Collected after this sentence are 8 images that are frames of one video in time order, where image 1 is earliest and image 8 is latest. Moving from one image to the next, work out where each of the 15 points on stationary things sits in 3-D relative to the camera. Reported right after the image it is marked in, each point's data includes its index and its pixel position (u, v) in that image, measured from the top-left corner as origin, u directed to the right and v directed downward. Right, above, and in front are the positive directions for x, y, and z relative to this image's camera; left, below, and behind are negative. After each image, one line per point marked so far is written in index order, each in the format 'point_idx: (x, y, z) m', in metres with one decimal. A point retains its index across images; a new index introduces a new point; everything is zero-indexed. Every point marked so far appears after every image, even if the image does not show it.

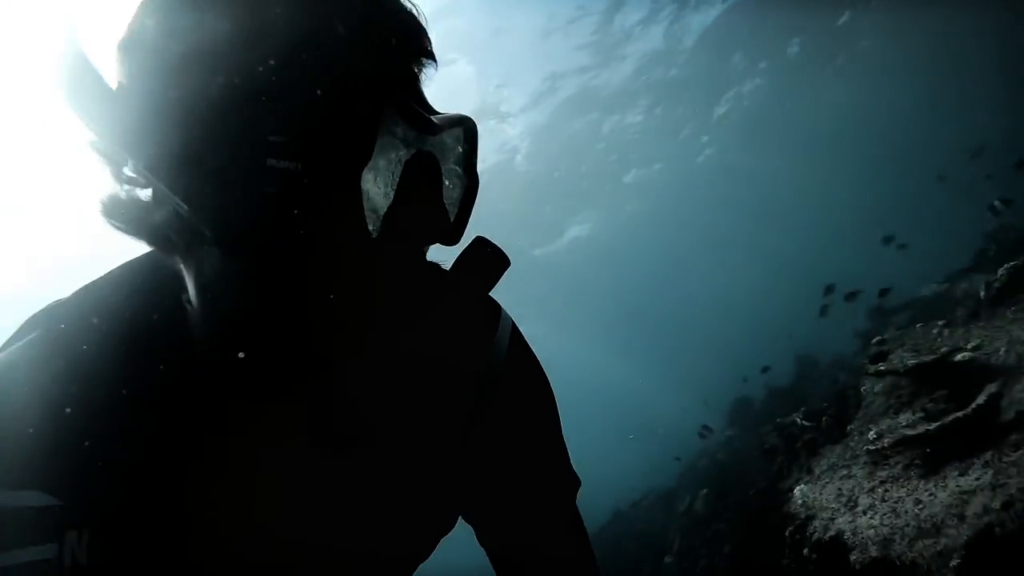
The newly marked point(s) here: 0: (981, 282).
0: (+4.9, +0.1, +8.5) m
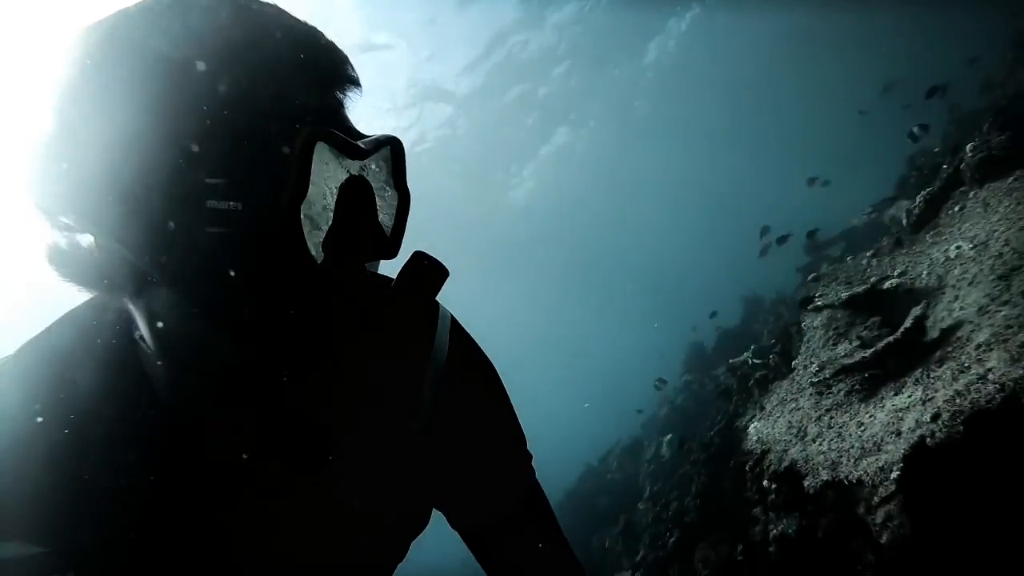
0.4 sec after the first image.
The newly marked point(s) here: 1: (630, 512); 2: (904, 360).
0: (+4.4, +0.9, +8.7) m
1: (+1.9, -3.7, +12.9) m
2: (+2.1, -0.4, +4.2) m
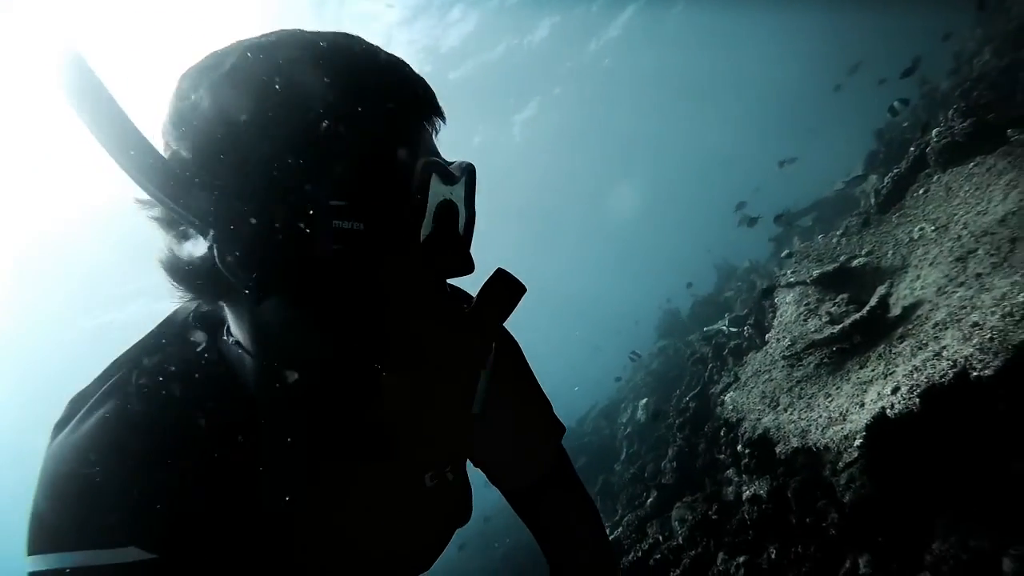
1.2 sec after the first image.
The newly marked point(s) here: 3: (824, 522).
0: (+4.3, +1.2, +9.0) m
1: (+1.6, -3.2, +13.4) m
2: (+2.1, -0.3, +4.5) m
3: (+1.6, -1.2, +3.9) m
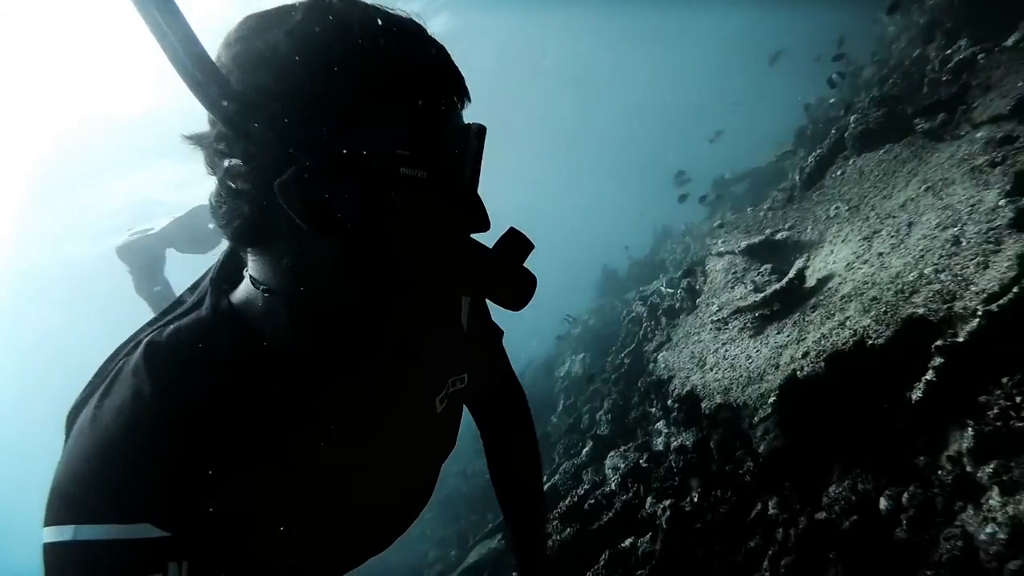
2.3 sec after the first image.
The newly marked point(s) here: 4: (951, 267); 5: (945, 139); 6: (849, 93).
0: (+3.6, +1.6, +9.6) m
1: (+0.6, -2.5, +14.0) m
2: (+1.8, -0.1, +5.0) m
3: (+1.3, -1.1, +4.4) m
4: (+2.1, +0.1, +3.7) m
5: (+2.8, +0.9, +4.9) m
6: (+5.0, +2.9, +11.3) m
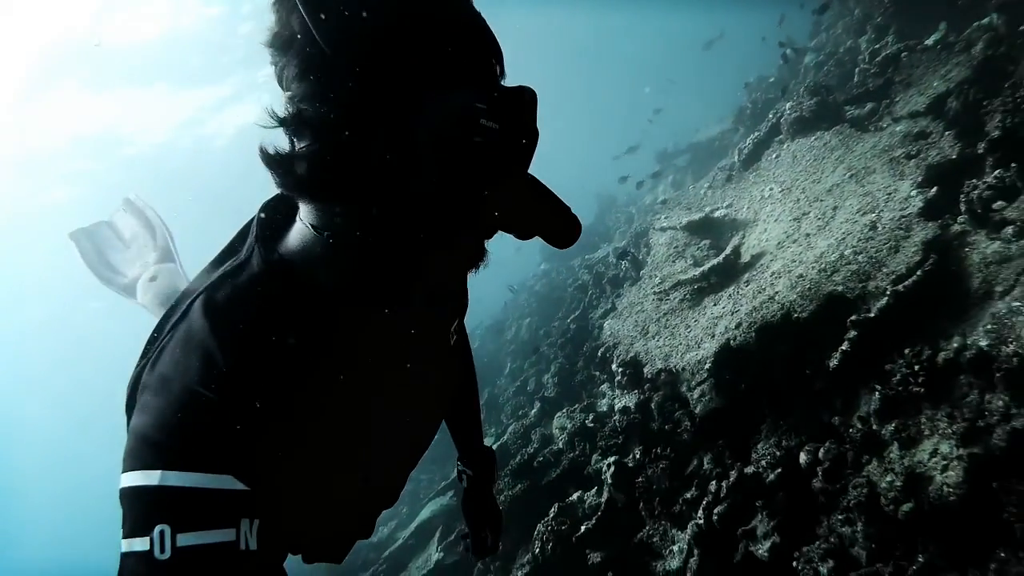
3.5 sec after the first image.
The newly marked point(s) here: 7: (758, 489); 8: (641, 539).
0: (+3.0, +2.0, +10.0) m
1: (-0.4, -1.8, +14.5) m
2: (+1.5, +0.1, +5.5) m
3: (+1.1, -0.9, +4.9) m
4: (+1.9, +0.2, +4.1) m
5: (+2.5, +1.1, +5.4) m
6: (+4.2, +3.4, +11.8) m
7: (+1.3, -1.1, +4.1) m
8: (+0.8, -1.6, +4.8) m
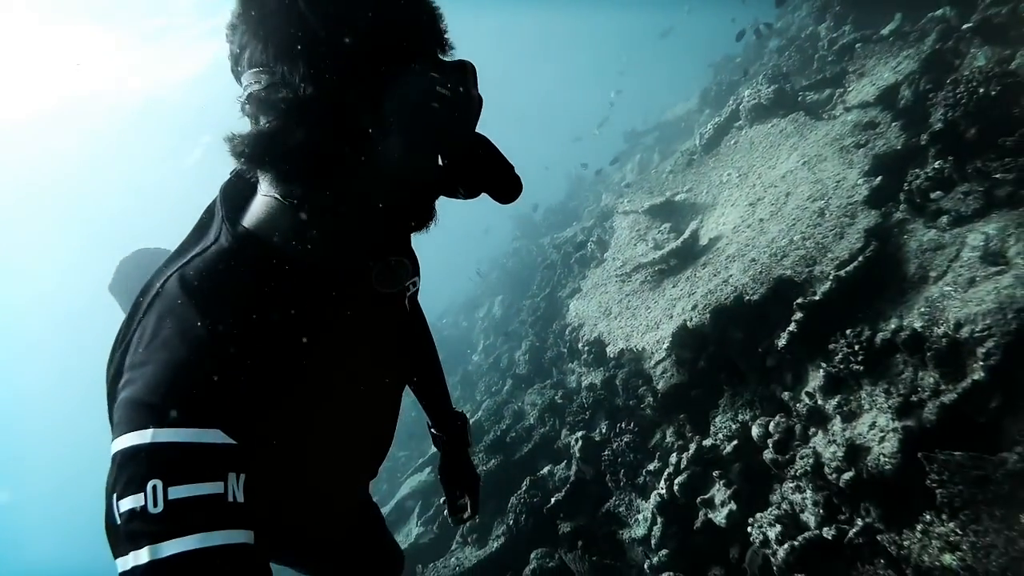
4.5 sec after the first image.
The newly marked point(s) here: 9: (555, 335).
0: (+2.6, +2.3, +10.3) m
1: (-0.9, -1.4, +14.7) m
2: (+1.3, +0.2, +5.7) m
3: (+0.9, -0.8, +5.2) m
4: (+1.7, +0.3, +4.4) m
5: (+2.3, +1.3, +5.6) m
6: (+3.8, +3.8, +12.1) m
7: (+1.2, -1.0, +4.4) m
8: (+0.6, -1.5, +5.1) m
9: (+0.5, -0.5, +8.4) m
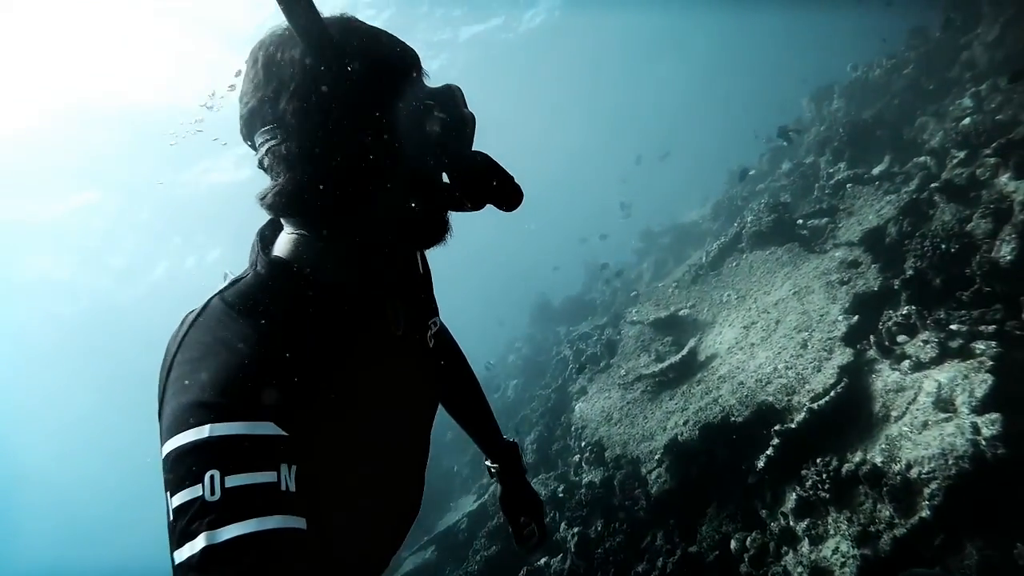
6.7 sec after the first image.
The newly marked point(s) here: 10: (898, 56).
0: (+2.9, +0.9, +10.8) m
1: (-0.7, -3.0, +15.0) m
2: (+1.4, -0.7, +6.1) m
3: (+0.9, -1.6, +5.5) m
4: (+1.8, -0.5, +4.8) m
5: (+2.4, +0.3, +6.1) m
6: (+4.2, +2.1, +12.7) m
7: (+1.1, -1.7, +4.7) m
8: (+0.6, -2.2, +5.4) m
9: (+0.6, -1.6, +8.8) m
10: (+5.6, +3.3, +11.2) m
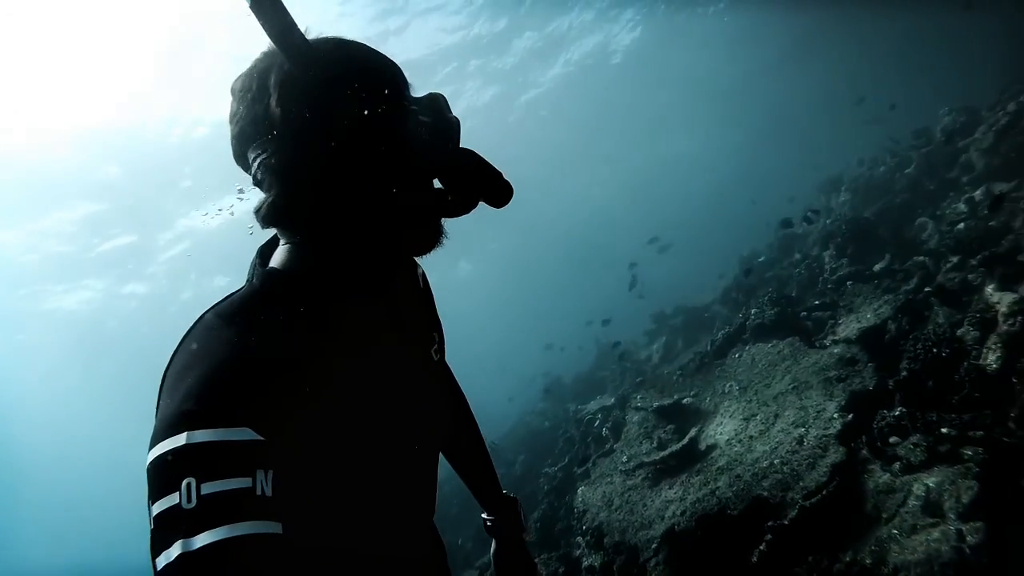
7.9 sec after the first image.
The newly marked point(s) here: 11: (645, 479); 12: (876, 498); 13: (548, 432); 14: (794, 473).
0: (+3.1, -0.3, +11.0) m
1: (-0.6, -4.4, +14.9) m
2: (+1.4, -1.4, +6.2) m
3: (+0.9, -2.2, +5.5) m
4: (+1.8, -1.1, +4.9) m
5: (+2.5, -0.5, +6.3) m
6: (+4.5, +0.7, +13.0) m
7: (+1.1, -2.3, +4.7) m
8: (+0.5, -2.8, +5.3) m
9: (+0.6, -2.5, +8.8) m
10: (+5.9, +2.0, +11.5) m
11: (+1.1, -1.6, +6.4) m
12: (+2.0, -1.2, +4.2) m
13: (+0.8, -2.9, +15.4) m
14: (+1.8, -1.1, +4.8) m
